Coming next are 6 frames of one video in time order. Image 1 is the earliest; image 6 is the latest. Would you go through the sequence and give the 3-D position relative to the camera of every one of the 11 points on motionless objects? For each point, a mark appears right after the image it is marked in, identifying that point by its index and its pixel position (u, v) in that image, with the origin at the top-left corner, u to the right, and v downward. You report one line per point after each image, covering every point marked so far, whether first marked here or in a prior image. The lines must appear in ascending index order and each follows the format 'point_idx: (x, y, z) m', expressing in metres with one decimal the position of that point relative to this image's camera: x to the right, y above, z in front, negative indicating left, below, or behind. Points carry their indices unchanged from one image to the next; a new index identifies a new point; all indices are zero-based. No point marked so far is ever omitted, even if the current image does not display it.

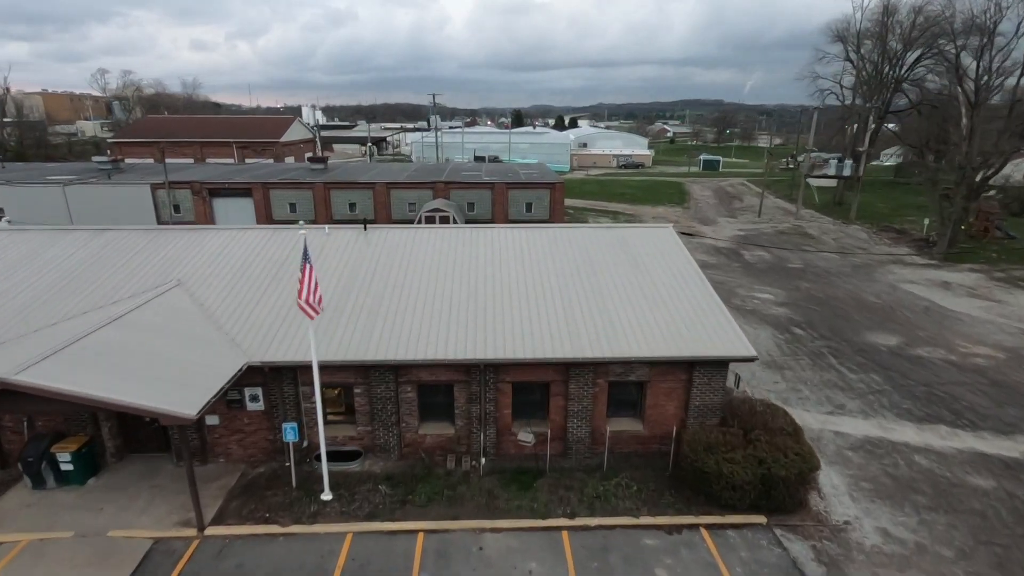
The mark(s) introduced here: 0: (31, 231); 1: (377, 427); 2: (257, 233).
0: (-11.6, +1.3, +13.3) m
1: (-2.5, -2.5, +10.1) m
2: (-6.2, +1.3, +13.3) m
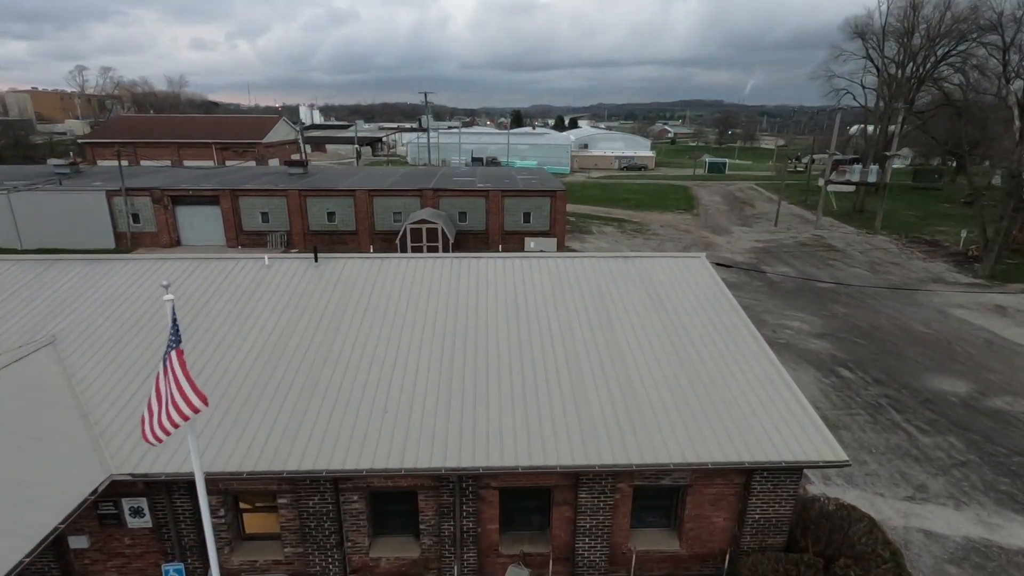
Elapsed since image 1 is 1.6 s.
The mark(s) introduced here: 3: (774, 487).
0: (-11.7, +0.5, +10.4) m
1: (-2.7, -3.4, +7.3) m
2: (-6.3, +0.4, +10.4) m
3: (+3.4, -2.6, +7.1) m
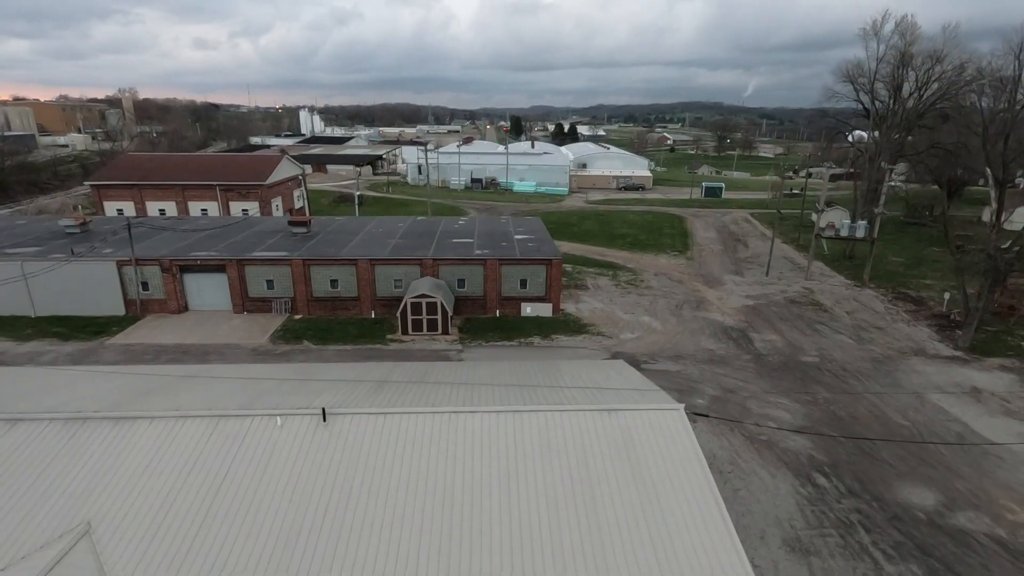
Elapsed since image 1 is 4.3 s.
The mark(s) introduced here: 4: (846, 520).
0: (-11.9, -2.8, +11.3) m
1: (-2.8, -6.7, +8.2) m
2: (-6.5, -2.9, +11.3) m
3: (+3.3, -5.8, +8.0) m
4: (+8.8, -6.1, +14.5) m
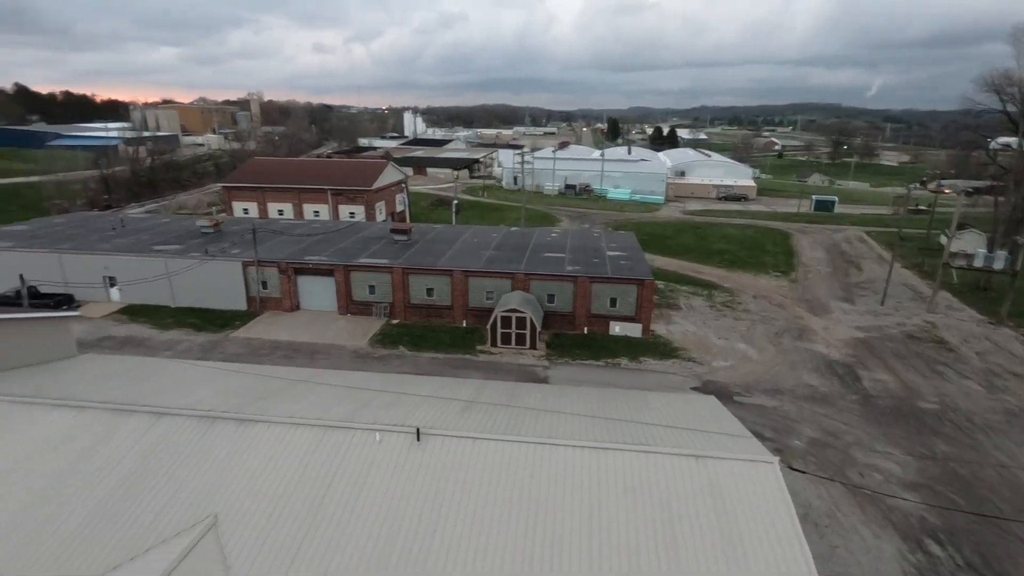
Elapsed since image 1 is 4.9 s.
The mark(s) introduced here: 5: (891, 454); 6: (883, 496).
0: (-10.0, -3.0, +13.2) m
1: (-1.7, -7.4, +8.7) m
2: (-4.6, -3.3, +12.4) m
3: (+4.3, -6.8, +7.6) m
4: (+10.7, -7.4, +13.1) m
5: (+12.9, -5.7, +18.8) m
6: (+11.2, -6.3, +16.7) m
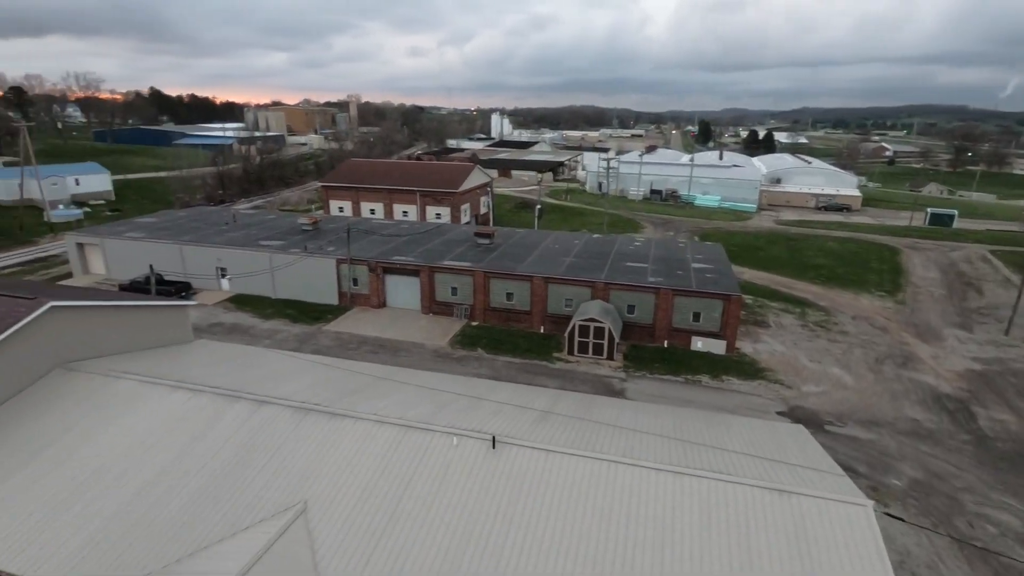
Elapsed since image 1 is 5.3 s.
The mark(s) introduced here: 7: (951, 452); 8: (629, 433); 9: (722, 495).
0: (-8.1, -2.8, +14.6) m
1: (-0.7, -7.6, +9.0) m
2: (-2.9, -3.5, +13.1) m
3: (+5.1, -7.3, +7.1) m
4: (+12.2, -8.2, +11.6) m
5: (+15.2, -6.6, +16.9) m
6: (+13.2, -7.2, +15.0) m
7: (+15.6, -5.8, +19.6) m
8: (+3.0, -3.7, +14.2) m
9: (+4.3, -4.3, +11.4) m
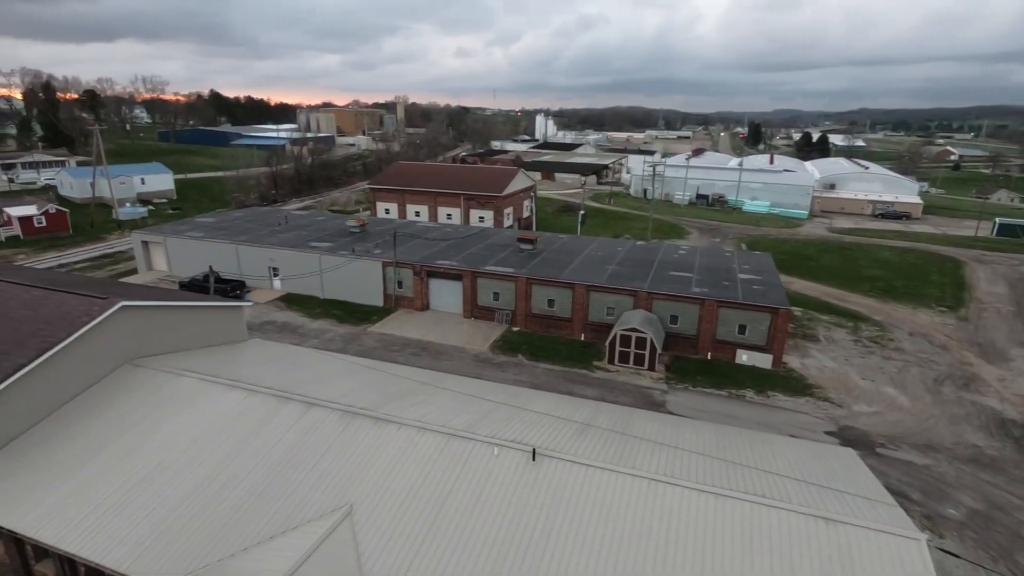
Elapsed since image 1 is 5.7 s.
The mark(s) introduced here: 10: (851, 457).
0: (-7.0, -3.0, +15.3) m
1: (-0.2, -7.9, +9.2) m
2: (-2.0, -3.7, +13.4) m
3: (+5.5, -7.8, +6.8) m
4: (+12.9, -8.8, +10.8) m
5: (+16.3, -7.3, +15.9) m
6: (+14.1, -7.8, +14.2) m
7: (+17.0, -6.5, +18.6) m
8: (+4.0, -4.1, +14.1) m
9: (+5.1, -4.7, +11.1) m
10: (+9.5, -4.7, +15.4) m
